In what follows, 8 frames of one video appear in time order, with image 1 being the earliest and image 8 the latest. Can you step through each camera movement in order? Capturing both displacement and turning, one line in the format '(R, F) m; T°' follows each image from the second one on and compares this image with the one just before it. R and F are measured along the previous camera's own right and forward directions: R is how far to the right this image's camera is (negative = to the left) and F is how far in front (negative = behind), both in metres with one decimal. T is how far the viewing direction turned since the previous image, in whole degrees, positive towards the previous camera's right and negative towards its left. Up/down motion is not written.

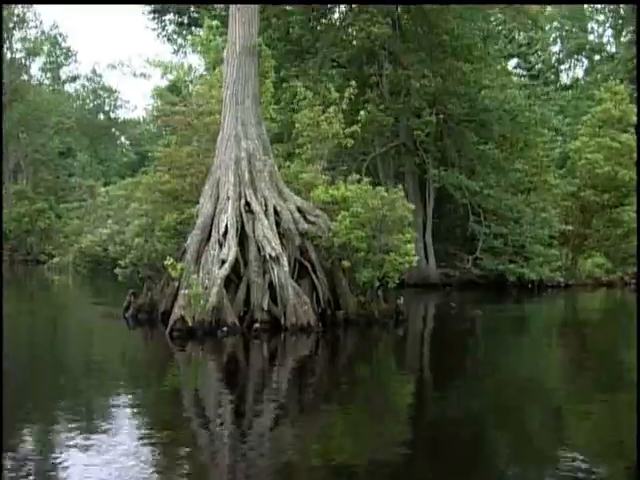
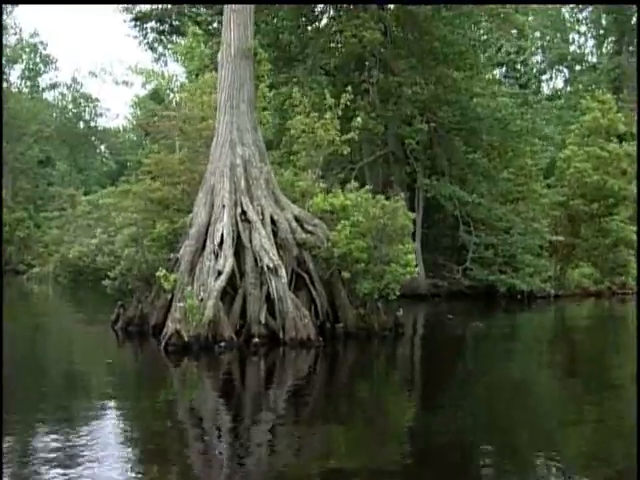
(-0.3, +0.5) m; +1°
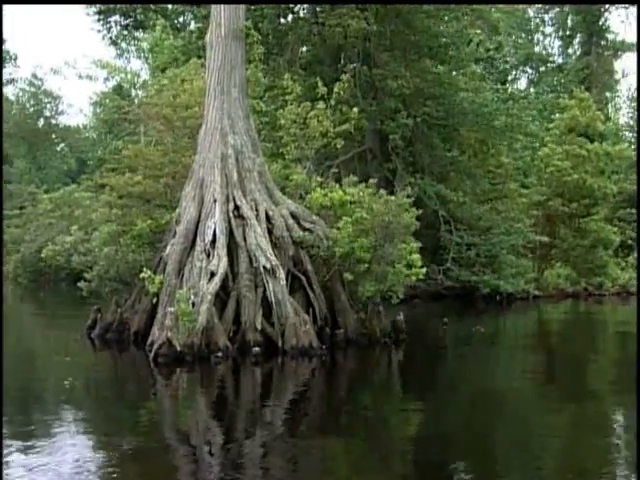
(-0.5, +1.1) m; +2°
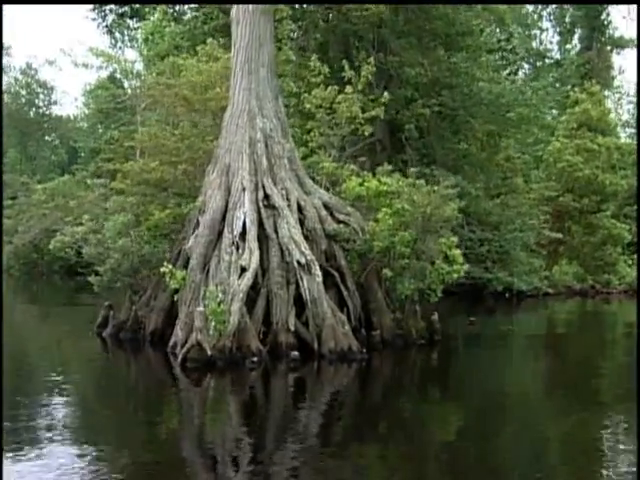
(-0.5, +1.0) m; +1°
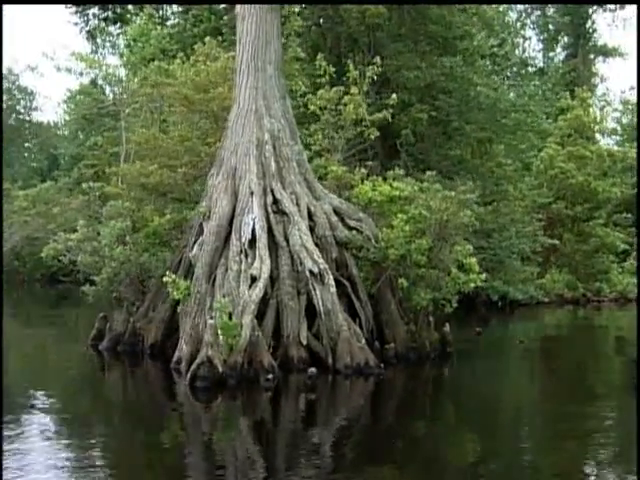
(-0.3, +0.6) m; +1°
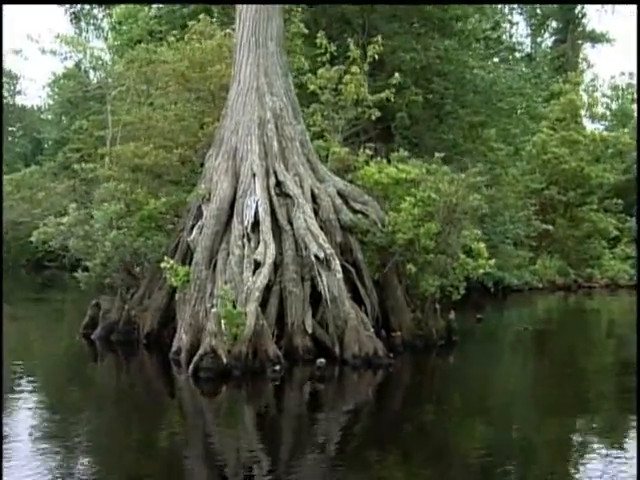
(-0.2, +0.4) m; +1°
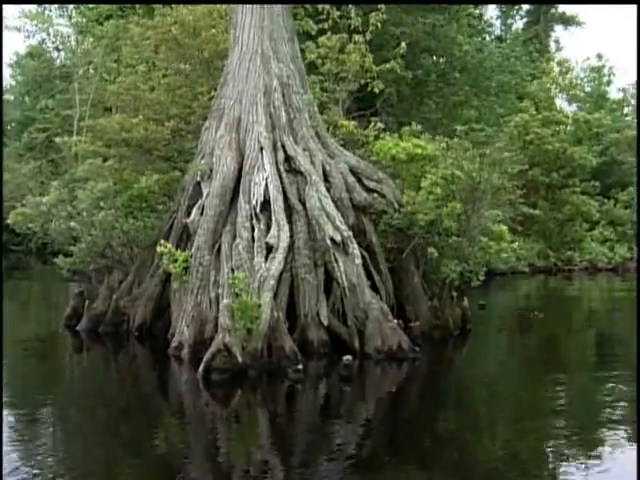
(-0.4, +0.9) m; +2°
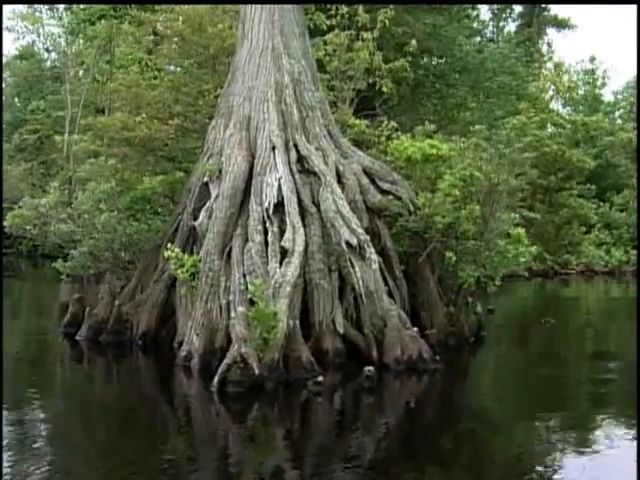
(-0.2, +0.4) m; +1°
